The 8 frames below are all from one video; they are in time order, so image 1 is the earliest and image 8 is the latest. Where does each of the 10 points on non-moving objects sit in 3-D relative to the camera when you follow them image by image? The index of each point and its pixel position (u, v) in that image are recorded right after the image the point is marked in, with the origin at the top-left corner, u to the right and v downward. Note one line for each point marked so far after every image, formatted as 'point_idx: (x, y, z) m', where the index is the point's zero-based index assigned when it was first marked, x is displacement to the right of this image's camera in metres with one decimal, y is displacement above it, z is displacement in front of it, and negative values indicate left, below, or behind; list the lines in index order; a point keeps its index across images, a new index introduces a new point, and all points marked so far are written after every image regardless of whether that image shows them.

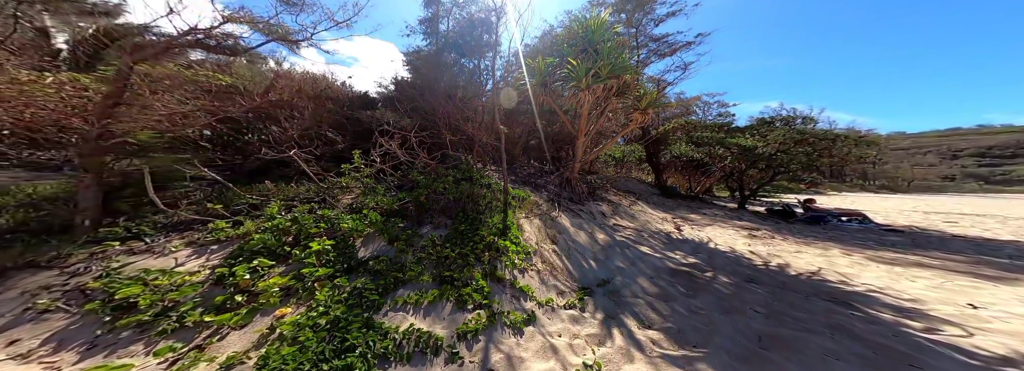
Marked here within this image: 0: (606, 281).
0: (+0.8, -0.8, +1.9) m
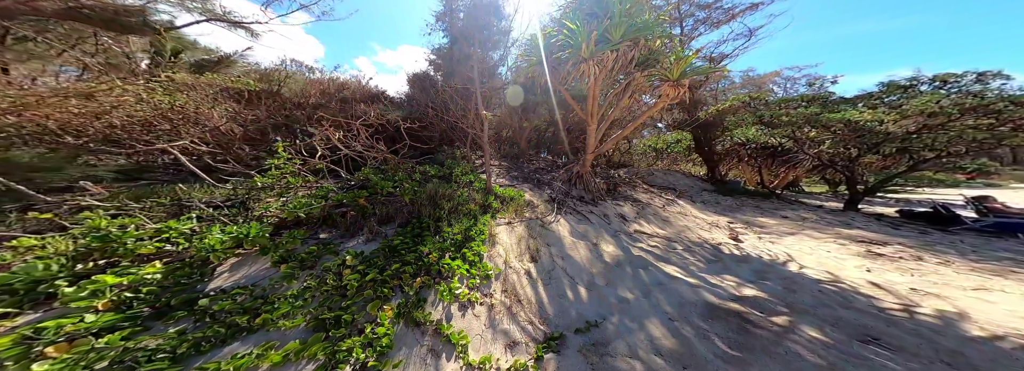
0: (+0.5, -0.8, +1.3) m
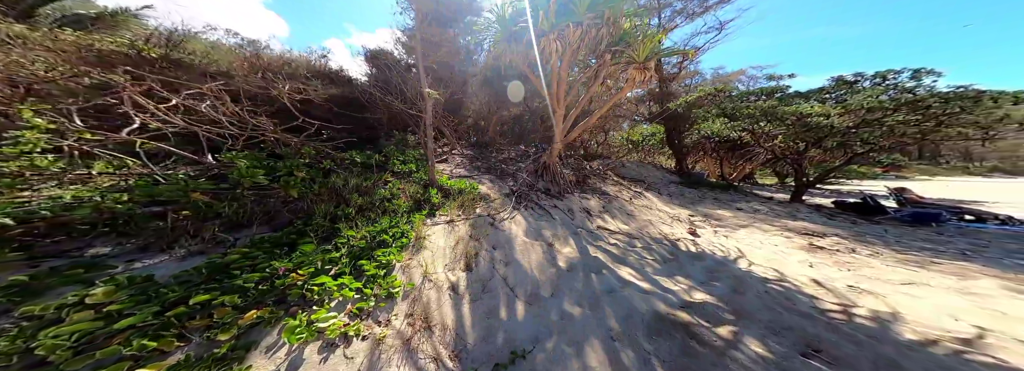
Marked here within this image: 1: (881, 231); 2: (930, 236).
0: (0.0, -0.8, +1.1) m
1: (+6.3, -1.2, +4.1) m
2: (+7.1, -1.1, +3.9) m
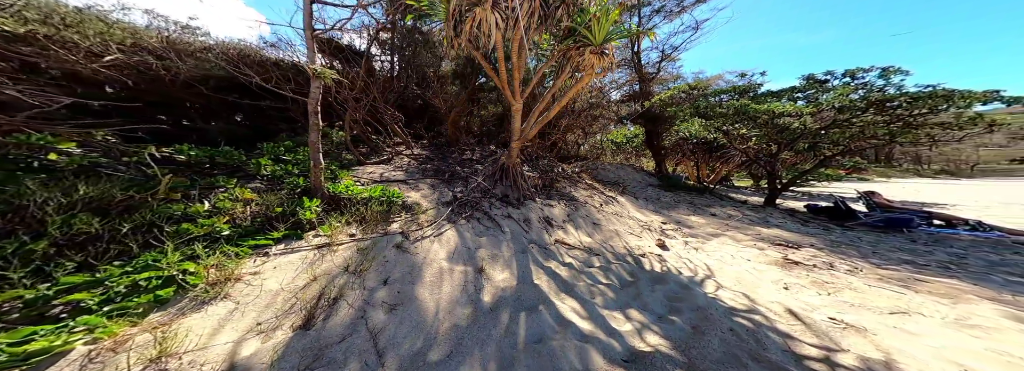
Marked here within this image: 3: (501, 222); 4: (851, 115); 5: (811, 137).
0: (-0.5, -0.9, +0.6) m
1: (+5.5, -1.3, +3.9) m
2: (+6.4, -1.2, +3.8) m
3: (-0.2, -0.5, +3.0) m
4: (+7.2, +1.5, +4.9) m
5: (+7.0, +1.2, +5.4) m
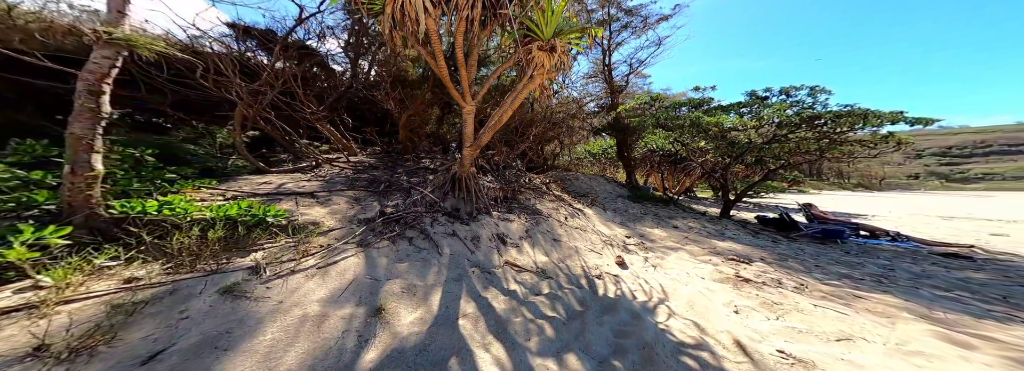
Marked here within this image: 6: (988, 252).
0: (-1.0, -0.9, +0.2) m
1: (+4.8, -1.5, +4.0) m
2: (+5.6, -1.4, +3.9) m
3: (-0.8, -0.6, +2.6) m
4: (+6.3, +1.2, +5.2) m
5: (+6.1, +0.9, +5.7) m
6: (+12.7, -1.8, +6.2) m
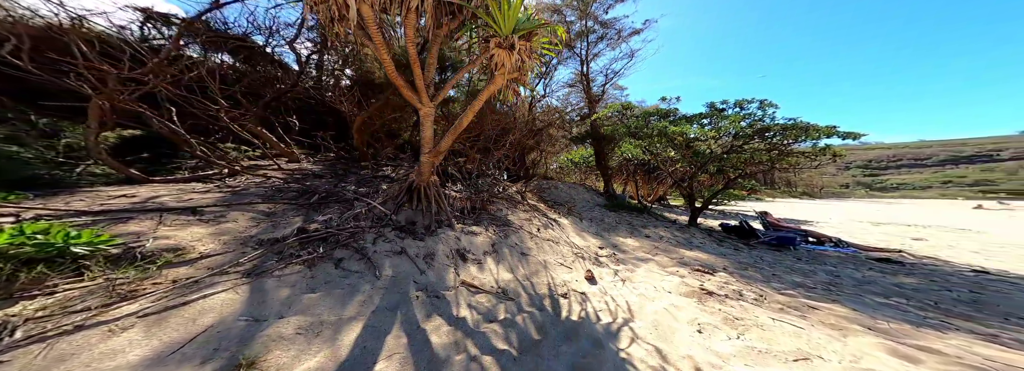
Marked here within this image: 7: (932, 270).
0: (-1.3, -1.0, -0.2) m
1: (+4.2, -1.7, +4.0) m
2: (+5.0, -1.6, +4.1) m
3: (-1.3, -0.7, +2.2) m
4: (+5.6, +1.0, +5.5) m
5: (+5.4, +0.6, +5.9) m
6: (+11.9, -2.1, +6.8) m
7: (+10.1, -2.0, +5.5) m
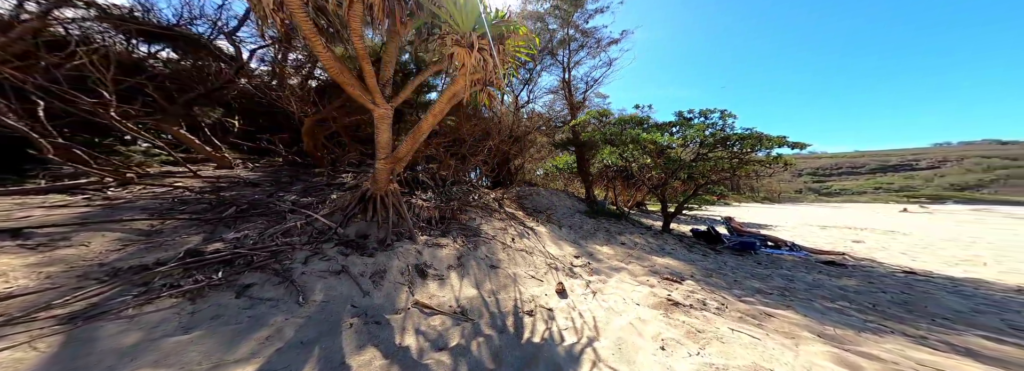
0: (-1.5, -1.0, -0.5) m
1: (+3.6, -1.9, +4.1) m
2: (+4.5, -1.8, +4.1) m
3: (-1.7, -0.8, +1.9) m
4: (+5.0, +0.8, +5.7) m
5: (+4.7, +0.4, +6.1) m
6: (+11.2, -2.3, +7.4) m
7: (+9.5, -2.2, +6.0) m
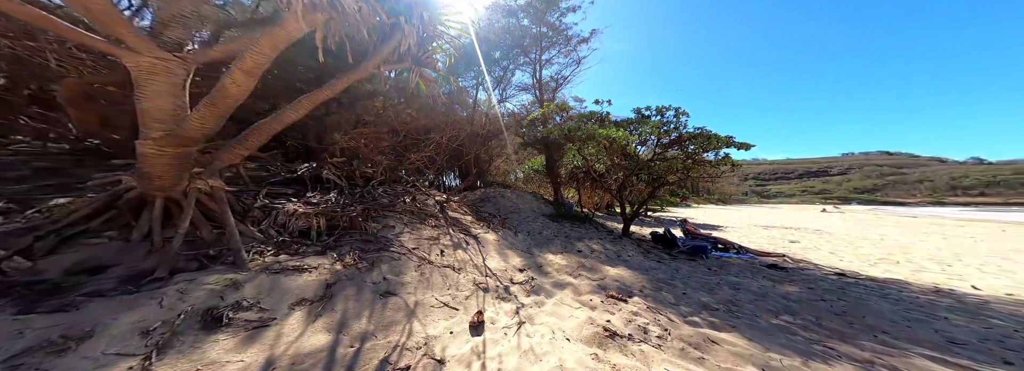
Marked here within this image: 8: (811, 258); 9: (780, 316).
0: (-2.5, -0.9, -1.6) m
1: (+2.2, -1.9, +3.4) m
2: (+3.1, -1.8, +3.5) m
3: (-2.9, -0.8, +0.7) m
4: (+3.4, +0.7, +5.1) m
5: (+3.1, +0.4, +5.5) m
6: (+9.4, -2.5, +7.4) m
7: (+7.9, -2.4, +5.8) m
8: (+10.3, -2.5, +7.8) m
9: (+4.4, -2.1, +3.6) m
